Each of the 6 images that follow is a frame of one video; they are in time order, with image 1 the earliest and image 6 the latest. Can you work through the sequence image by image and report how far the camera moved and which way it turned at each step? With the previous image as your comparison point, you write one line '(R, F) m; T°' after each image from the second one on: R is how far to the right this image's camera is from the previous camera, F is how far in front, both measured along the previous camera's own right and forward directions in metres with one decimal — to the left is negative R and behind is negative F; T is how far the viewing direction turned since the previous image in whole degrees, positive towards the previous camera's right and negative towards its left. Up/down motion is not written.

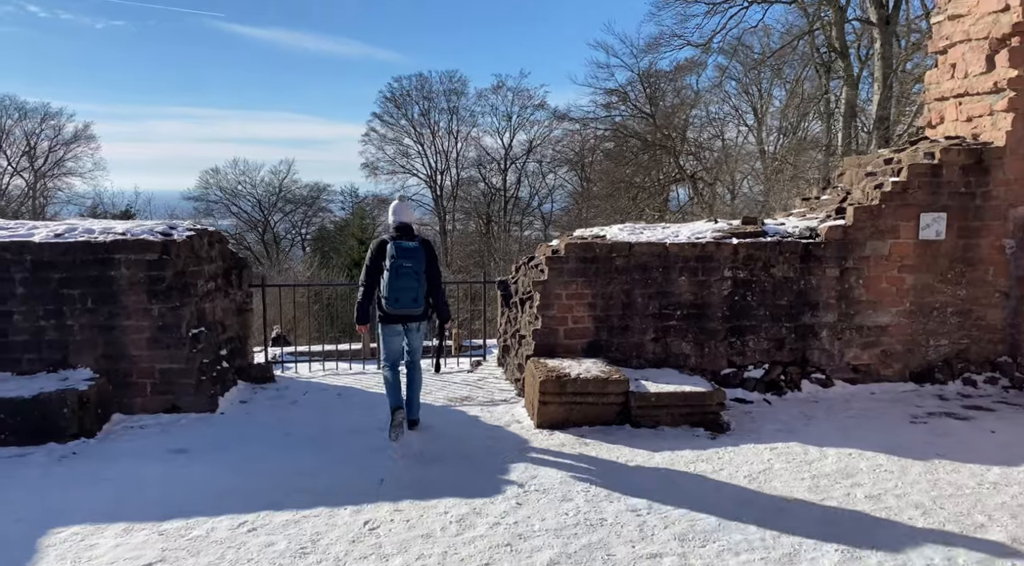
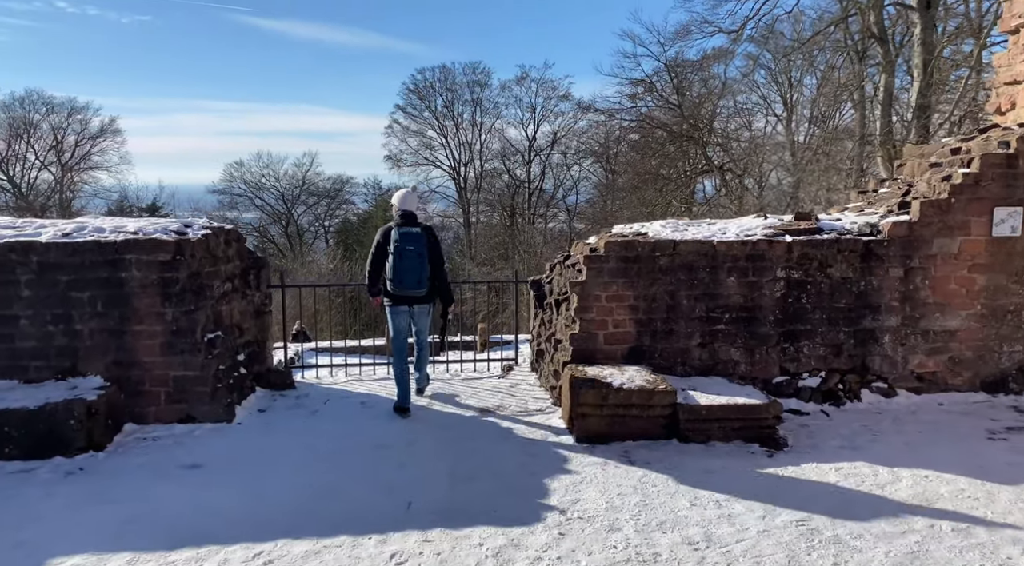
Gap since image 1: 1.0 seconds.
(-0.1, +0.4) m; -2°
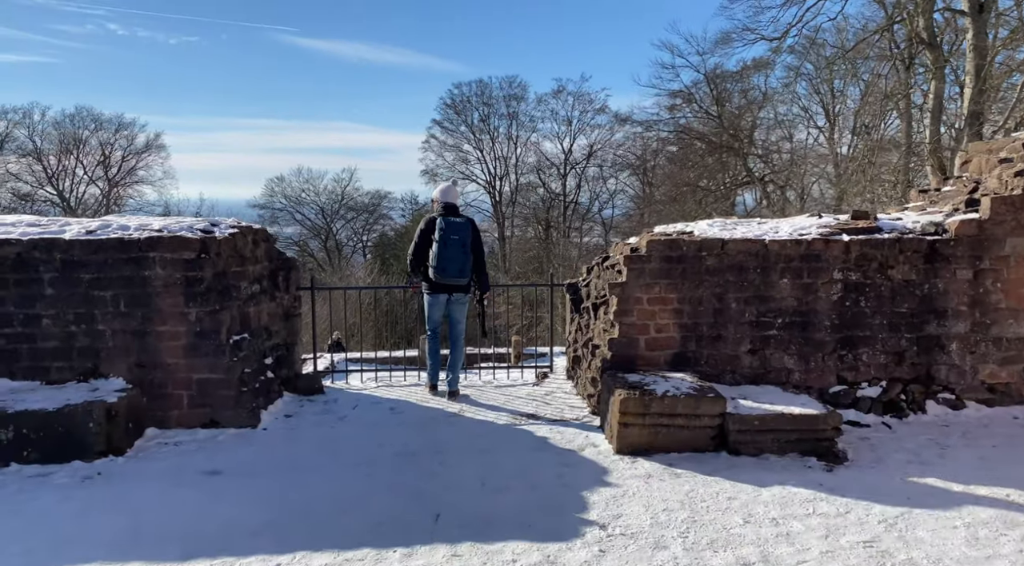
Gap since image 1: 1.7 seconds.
(0.0, +0.3) m; -3°
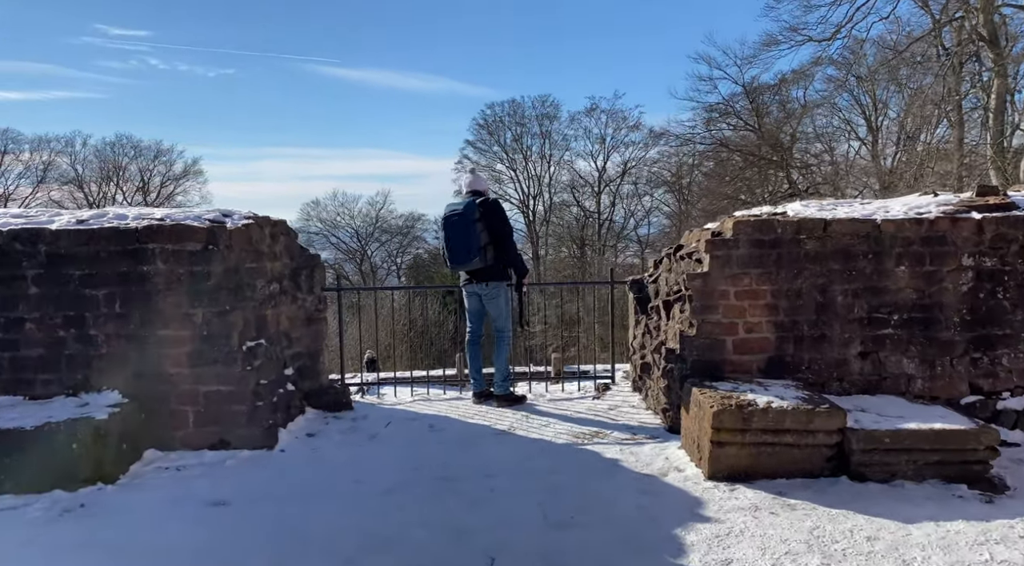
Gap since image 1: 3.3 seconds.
(-0.2, +0.8) m; -3°
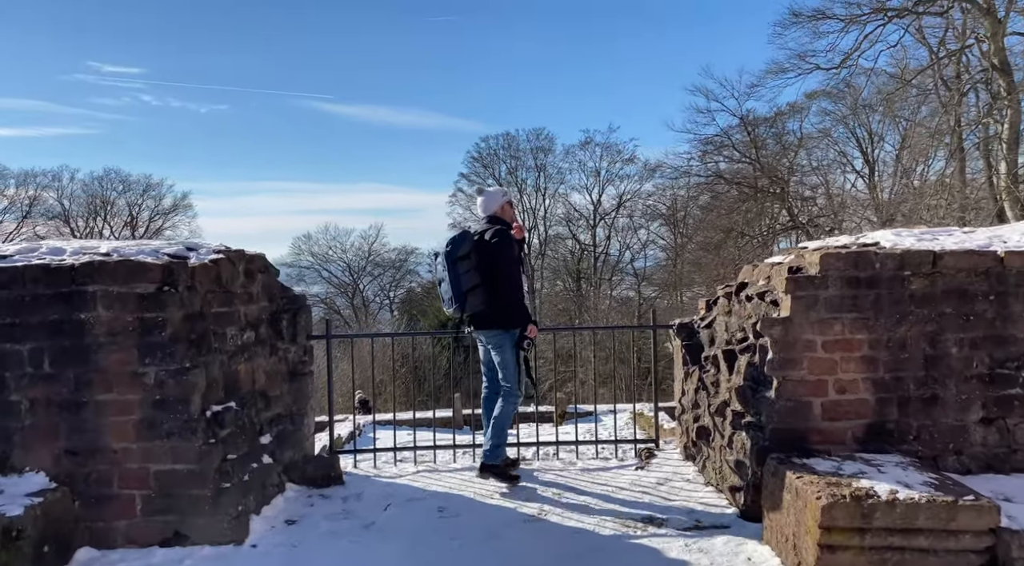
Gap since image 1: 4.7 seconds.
(-0.2, +0.9) m; +1°
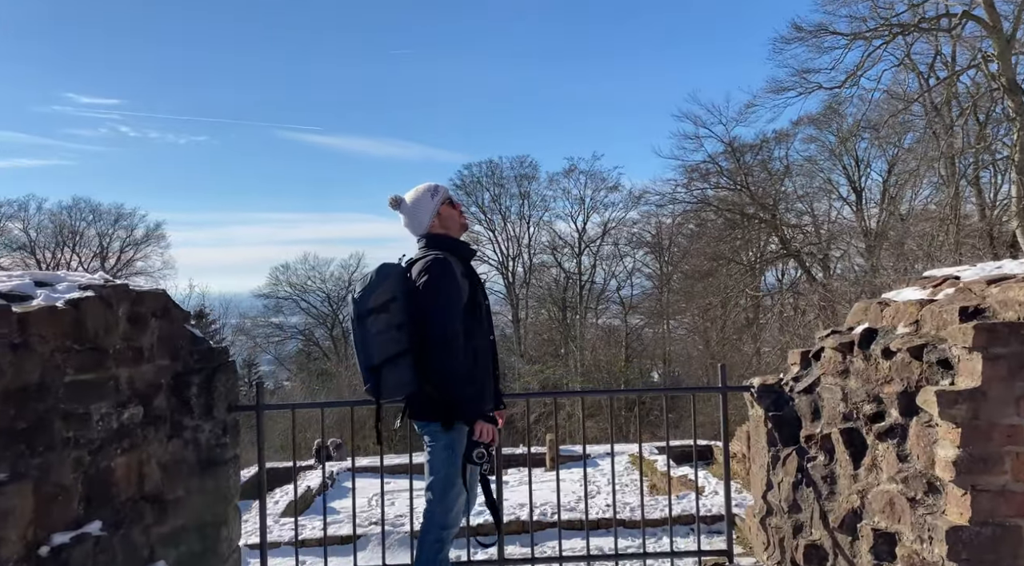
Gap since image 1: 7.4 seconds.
(-0.1, +1.3) m; +1°
